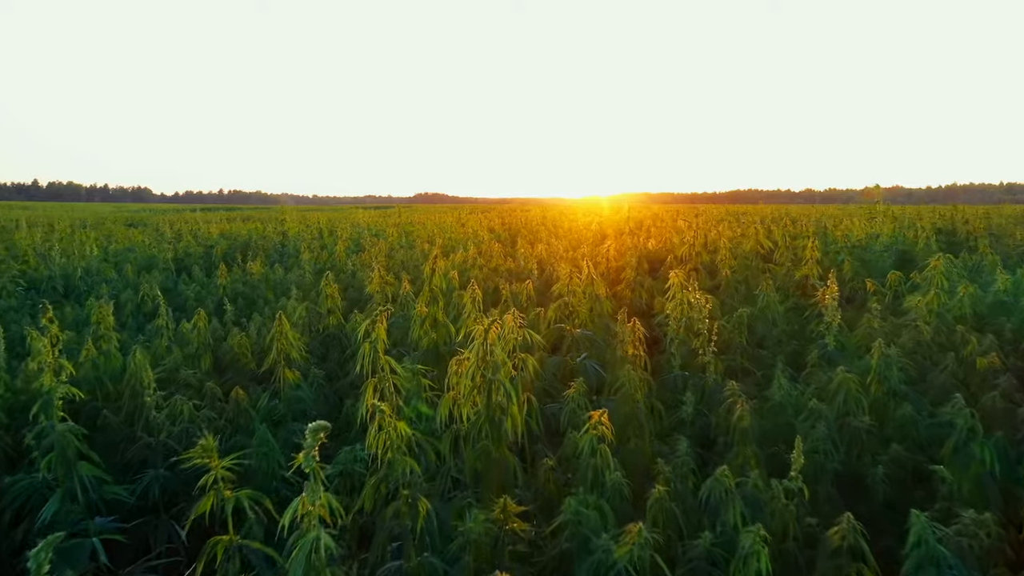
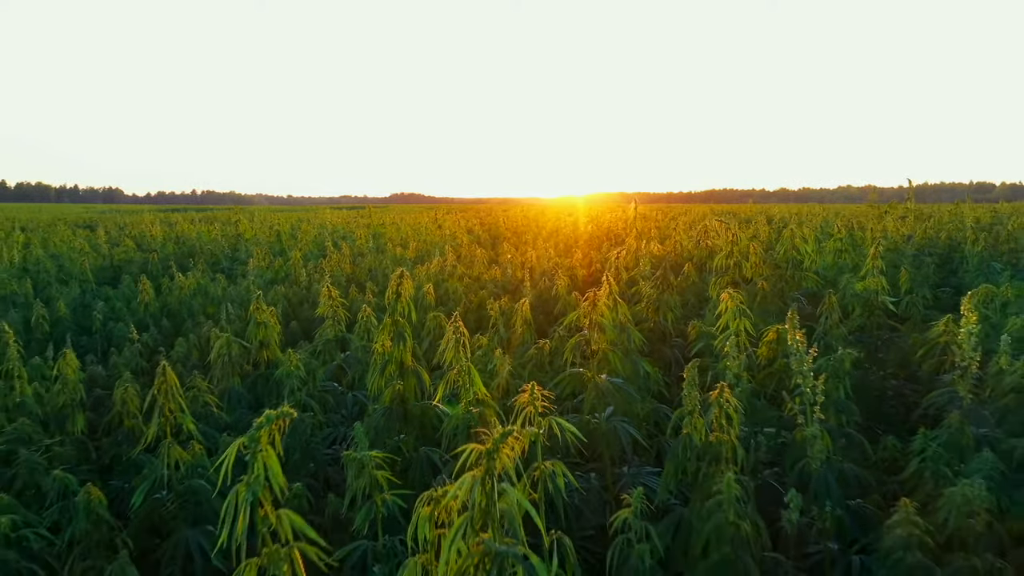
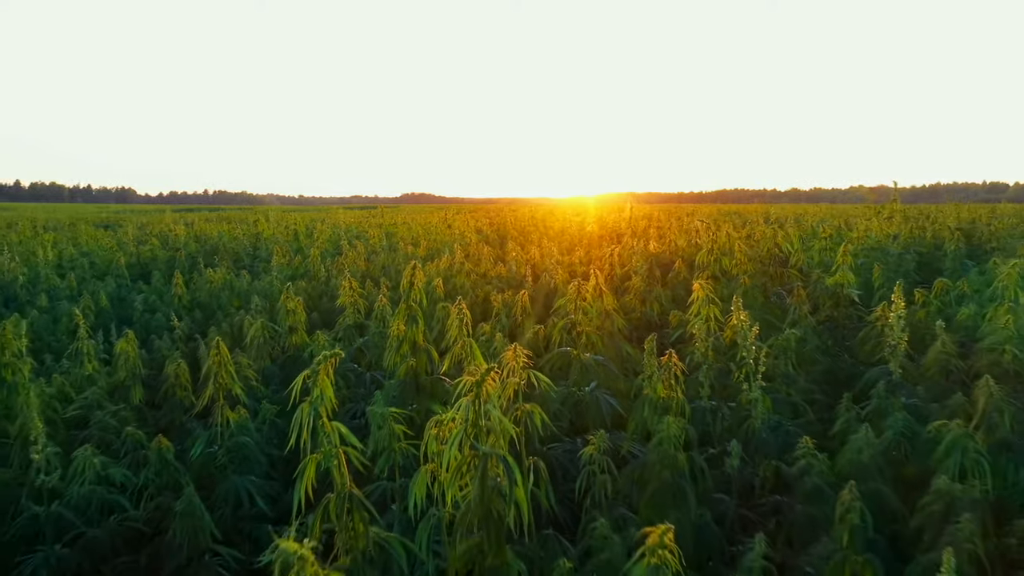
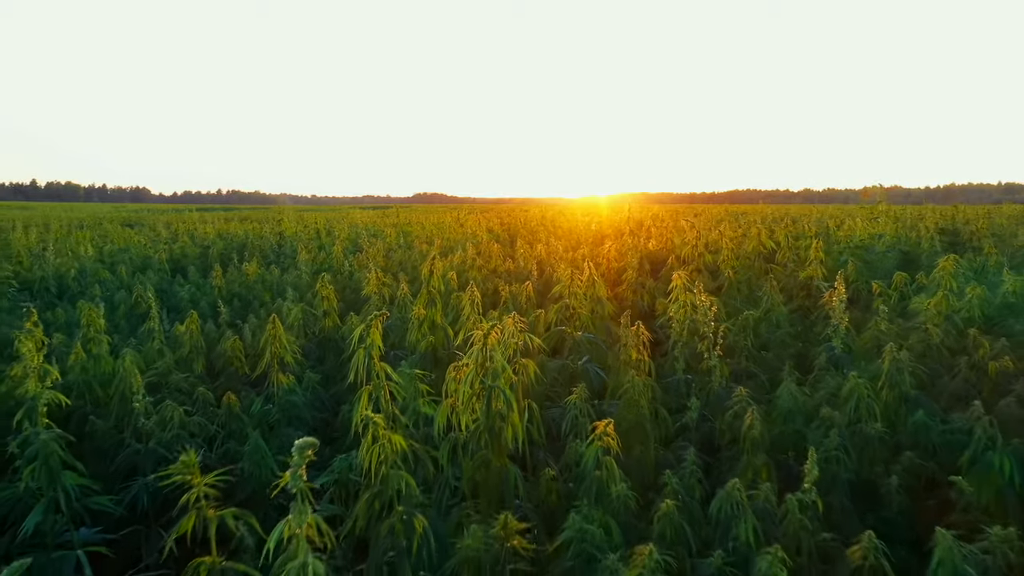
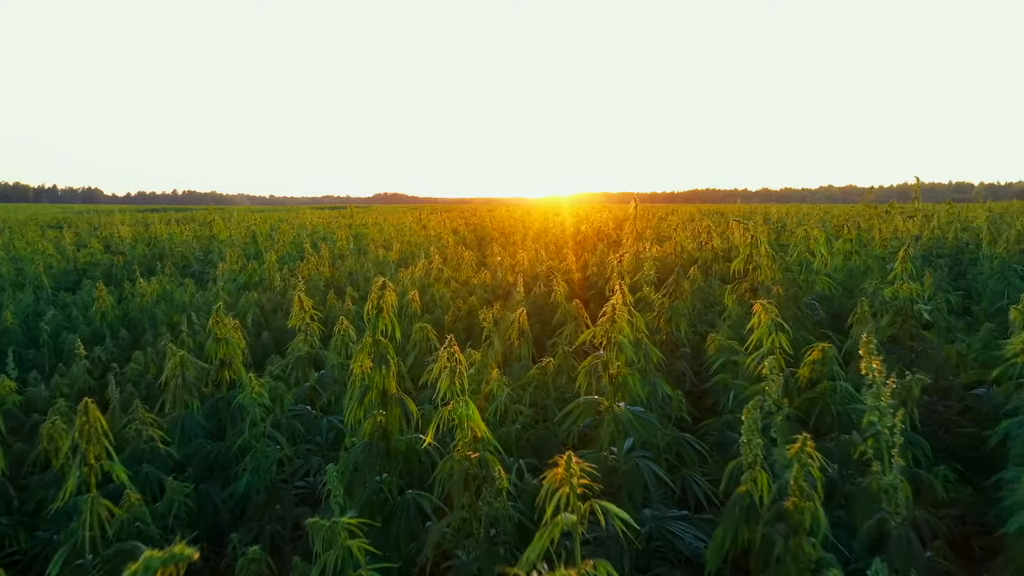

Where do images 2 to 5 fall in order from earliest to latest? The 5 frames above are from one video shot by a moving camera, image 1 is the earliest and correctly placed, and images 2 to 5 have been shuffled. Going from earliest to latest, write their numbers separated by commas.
5, 2, 3, 4
